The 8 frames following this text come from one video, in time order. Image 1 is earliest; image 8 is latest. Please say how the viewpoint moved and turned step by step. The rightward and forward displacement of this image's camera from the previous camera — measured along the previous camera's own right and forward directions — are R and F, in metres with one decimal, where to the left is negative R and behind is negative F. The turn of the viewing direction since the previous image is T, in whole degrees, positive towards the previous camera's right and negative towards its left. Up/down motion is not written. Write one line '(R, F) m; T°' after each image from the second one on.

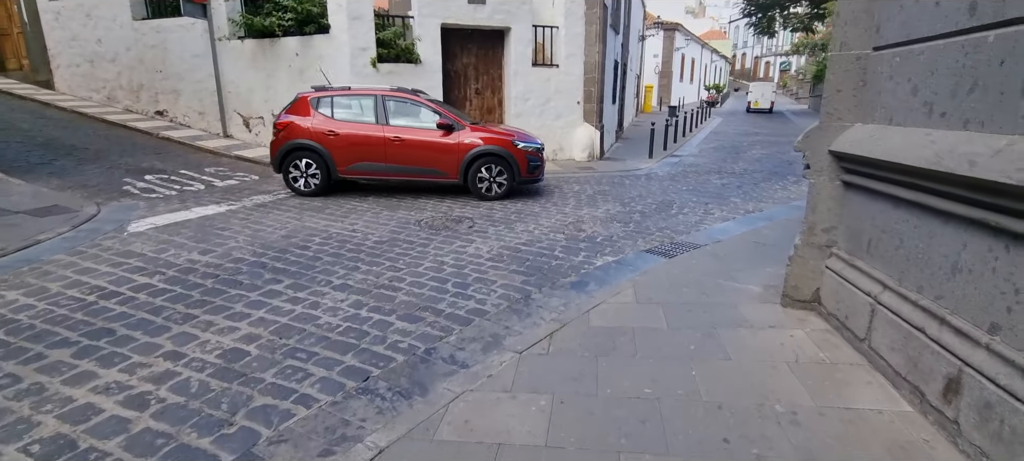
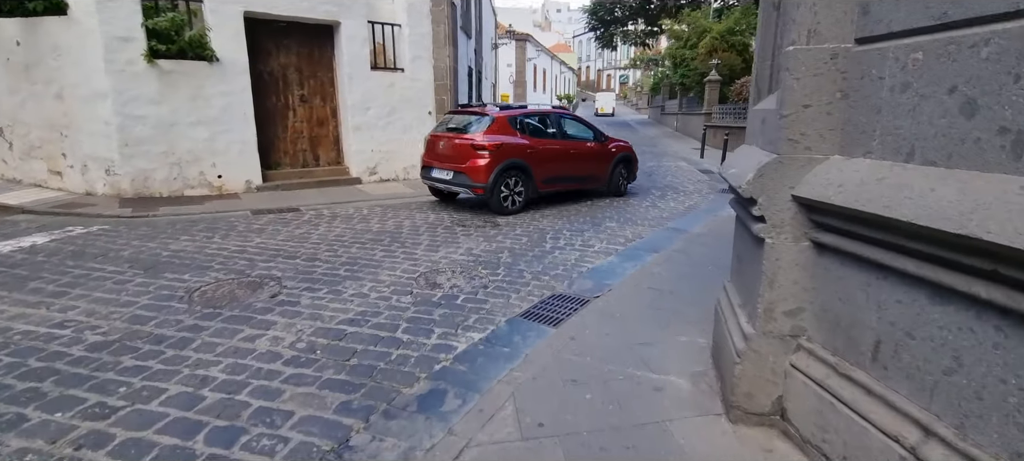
(+0.4, +1.6) m; +15°
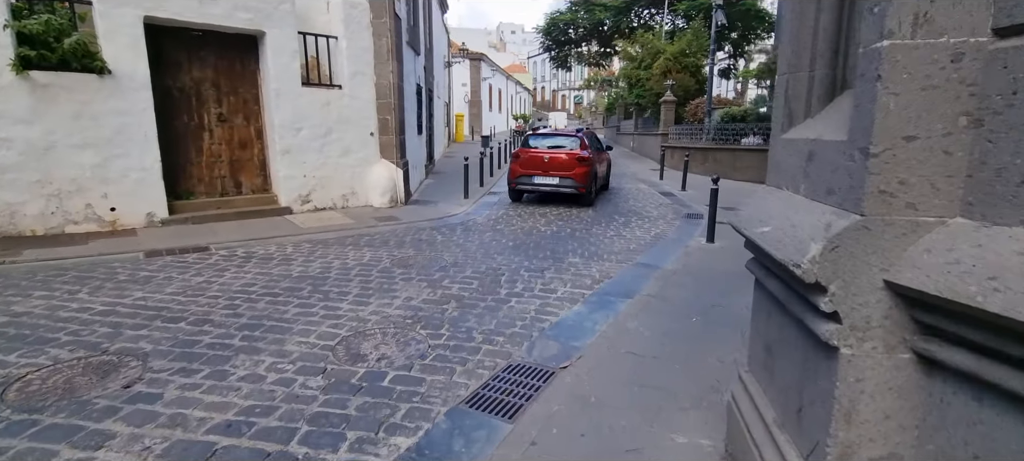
(+0.1, +1.0) m; +5°
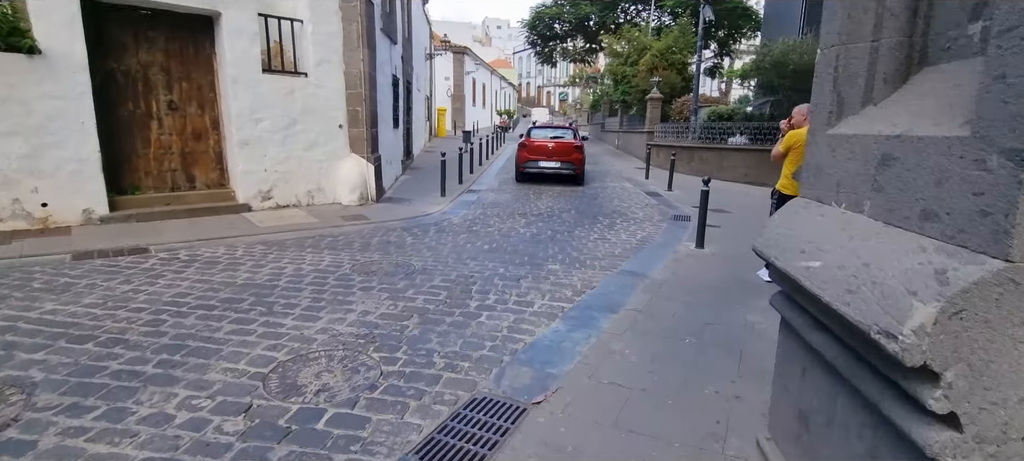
(+0.1, +0.6) m; +2°
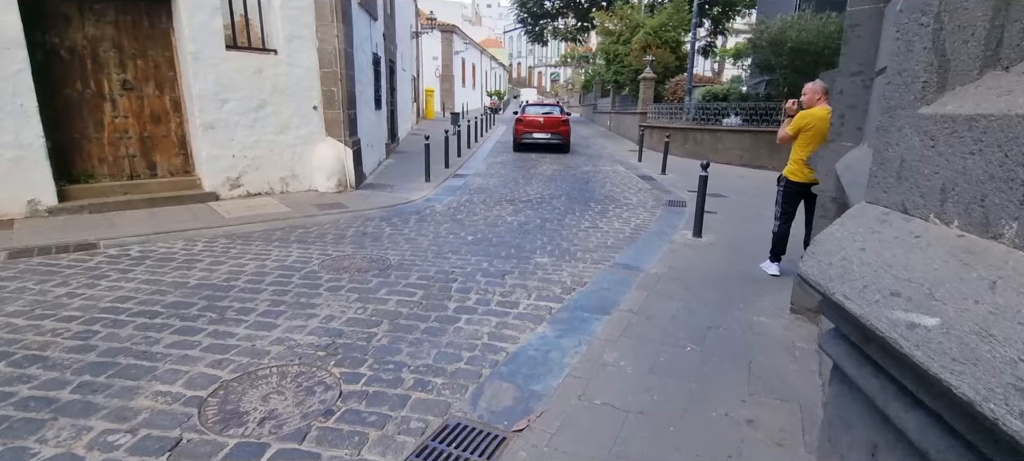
(+0.1, +0.5) m; +1°
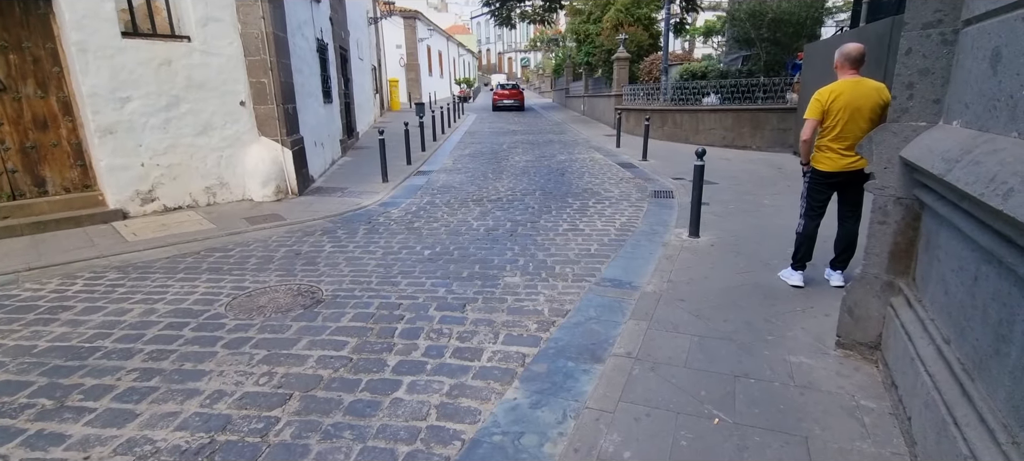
(+0.2, +1.1) m; +2°
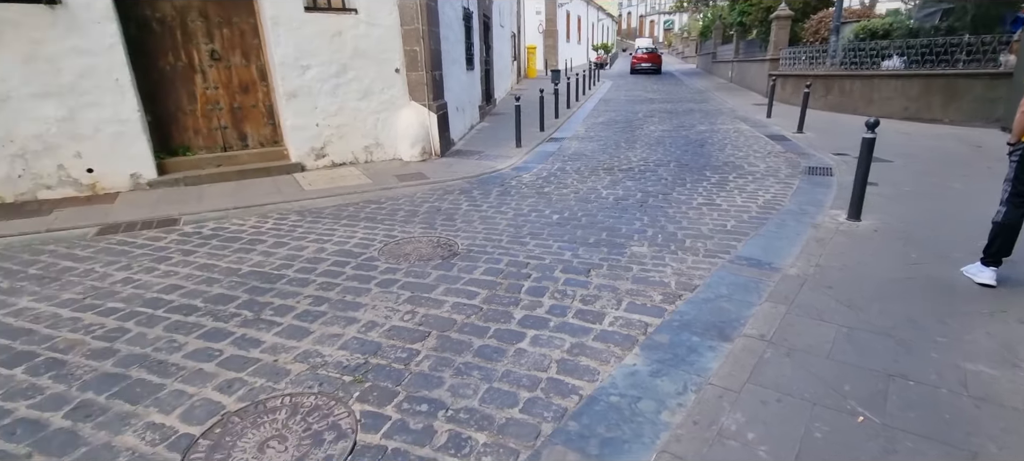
(0.0, -0.1) m; -14°
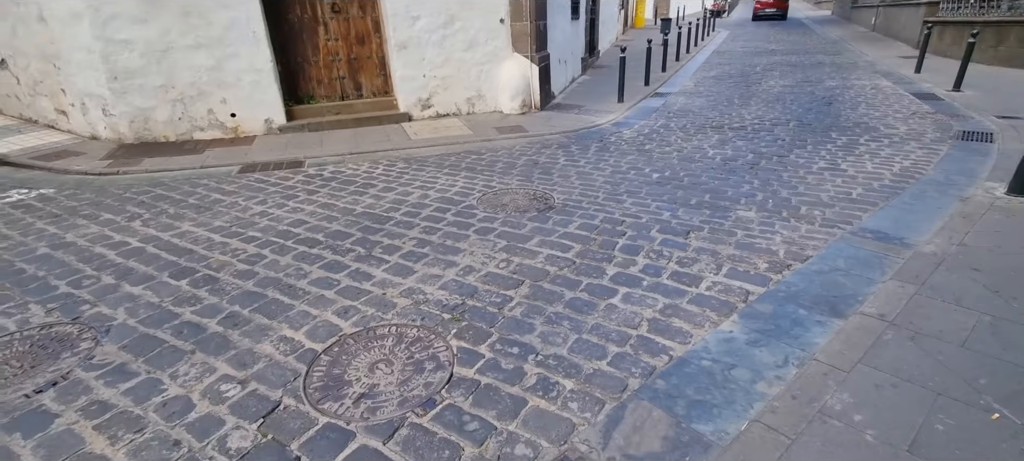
(0.0, 0.0) m; -11°
